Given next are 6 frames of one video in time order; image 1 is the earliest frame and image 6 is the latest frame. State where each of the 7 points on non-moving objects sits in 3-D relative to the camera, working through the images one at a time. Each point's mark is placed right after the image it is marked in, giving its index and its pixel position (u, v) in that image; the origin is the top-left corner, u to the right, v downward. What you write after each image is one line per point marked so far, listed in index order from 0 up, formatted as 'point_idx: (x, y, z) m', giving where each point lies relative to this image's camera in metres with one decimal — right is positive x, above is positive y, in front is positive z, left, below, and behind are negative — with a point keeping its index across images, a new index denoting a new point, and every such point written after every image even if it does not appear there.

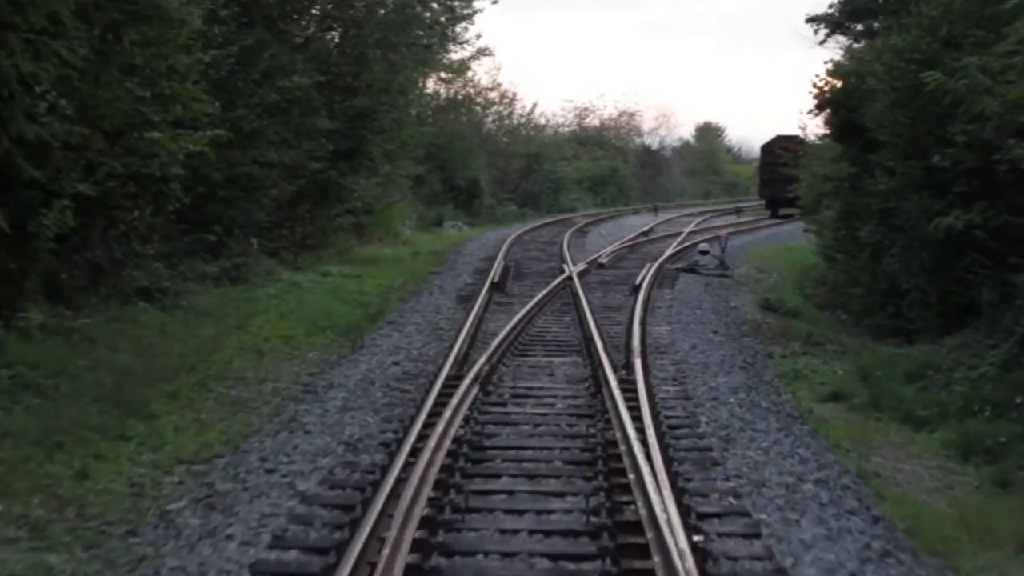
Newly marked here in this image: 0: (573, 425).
0: (+0.2, -0.5, +8.9) m
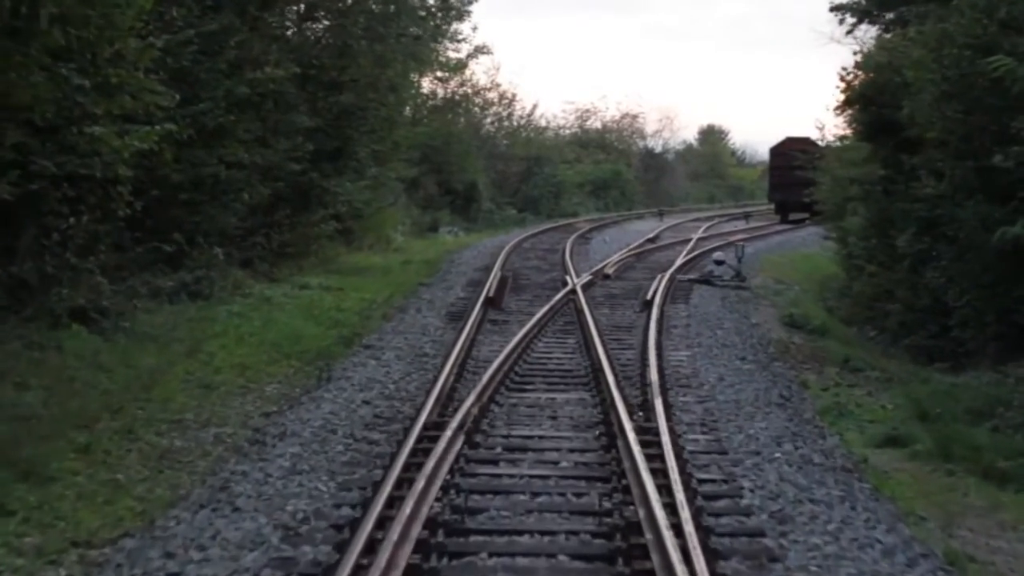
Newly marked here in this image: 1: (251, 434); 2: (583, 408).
0: (+0.2, -0.6, +7.0) m
1: (-1.0, -0.6, +9.0) m
2: (+0.3, -0.5, +9.7) m
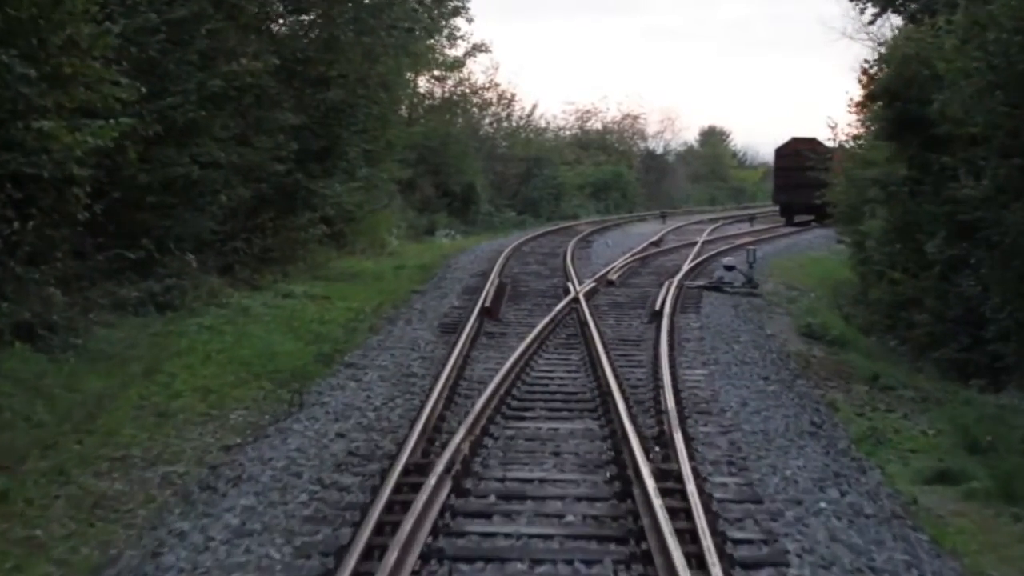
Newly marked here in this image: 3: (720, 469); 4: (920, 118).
0: (+0.2, -0.7, +5.7) m
1: (-1.0, -0.6, +7.8) m
2: (+0.3, -0.6, +8.5) m
3: (+0.7, -0.6, +7.7) m
4: (+2.9, +1.2, +16.4) m
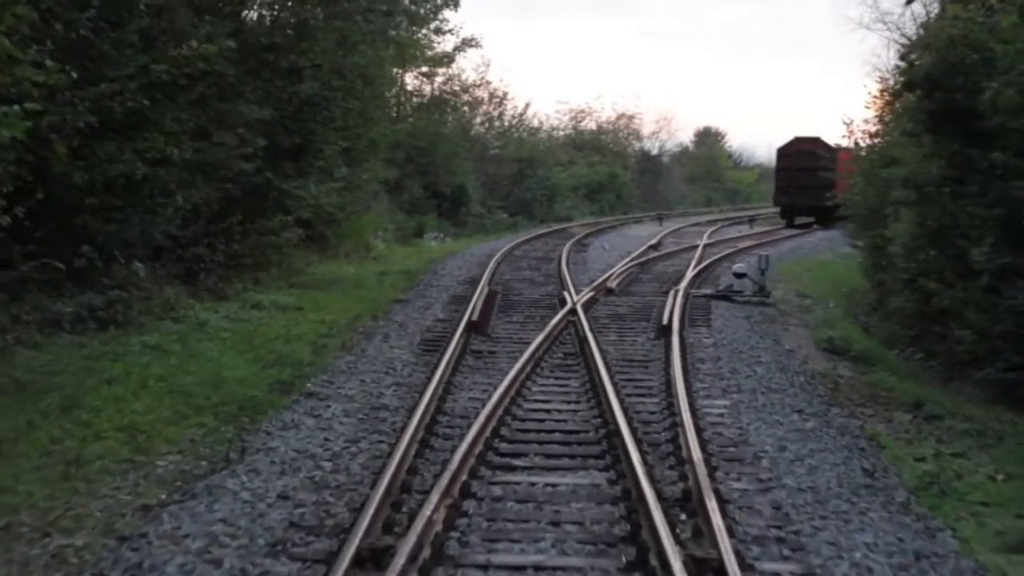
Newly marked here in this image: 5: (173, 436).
0: (+0.2, -0.8, +4.0) m
1: (-1.1, -0.7, +6.0) m
2: (+0.3, -0.6, +6.8) m
3: (+0.7, -0.7, +6.0) m
4: (+2.9, +1.2, +14.7) m
5: (-1.3, -0.5, +8.4) m
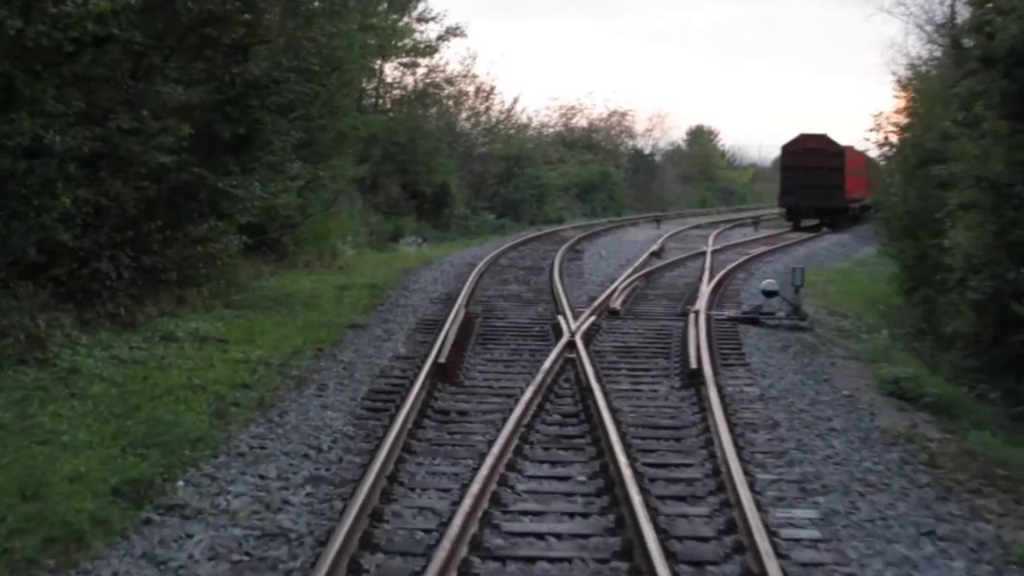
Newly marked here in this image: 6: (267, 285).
0: (+0.1, -0.9, +0.5) m
1: (-1.1, -0.9, +2.6) m
2: (+0.2, -0.8, +3.3) m
3: (+0.6, -0.8, +2.5) m
4: (+2.8, +1.0, +11.2) m
5: (-1.3, -0.7, +4.9) m
6: (-2.1, 0.0, +19.6) m
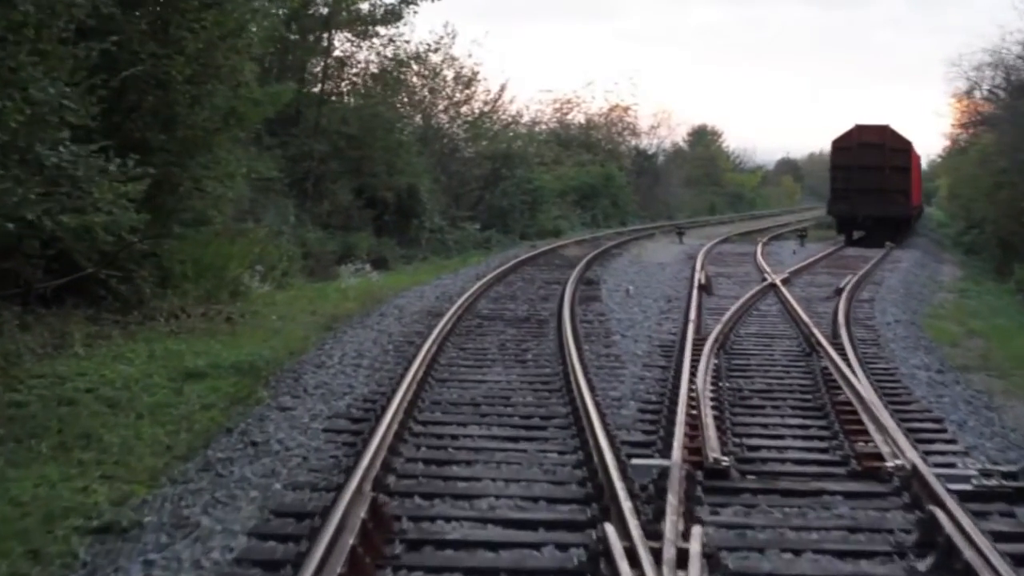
0: (+0.1, -1.3, -8.3) m
1: (-1.1, -1.2, -6.3) m
2: (+0.2, -1.2, -5.6) m
3: (+0.6, -1.2, -6.4) m
4: (+2.7, +0.6, +2.3) m
5: (-1.3, -1.1, -4.0) m
6: (-2.2, -0.4, +10.7) m
